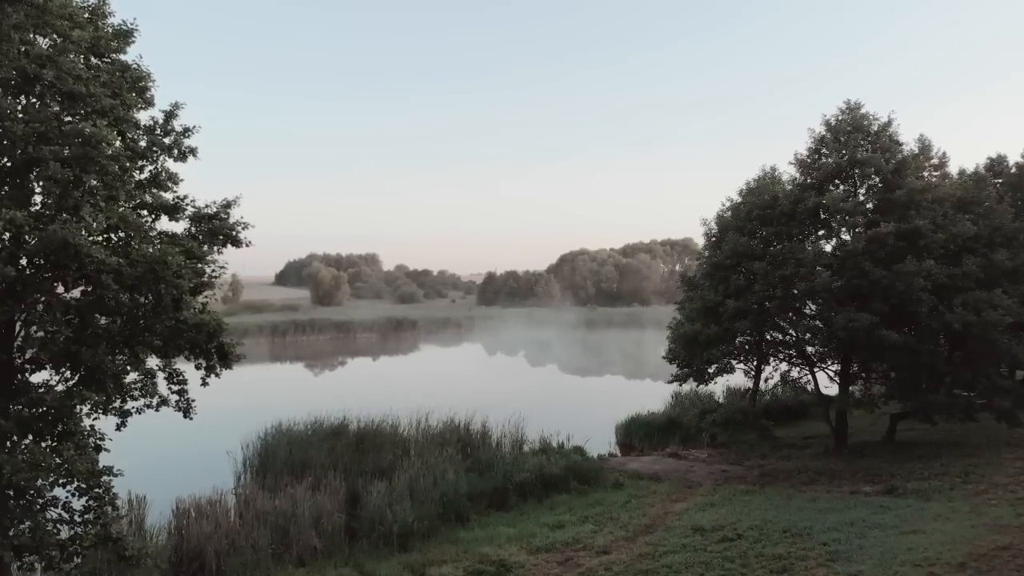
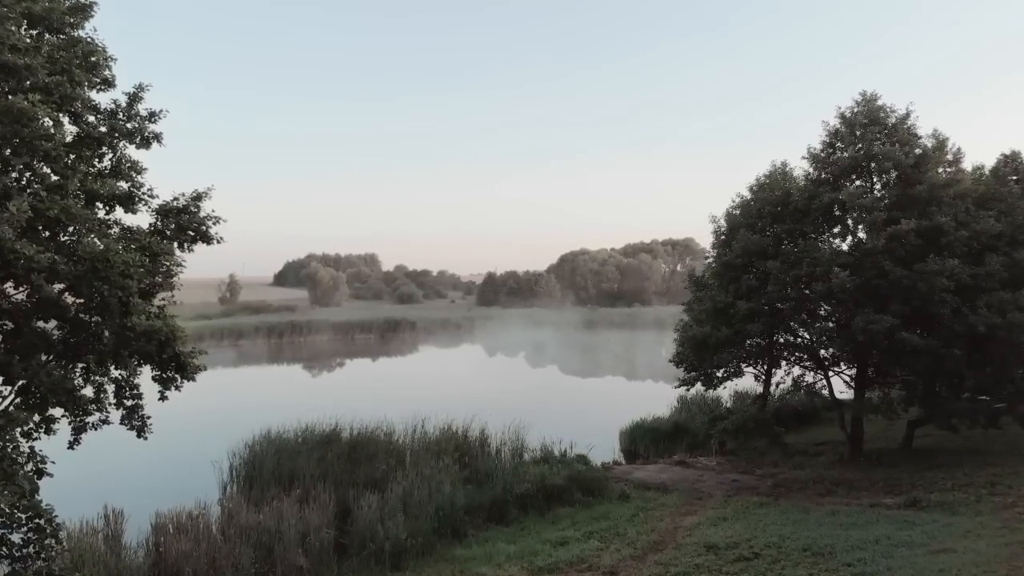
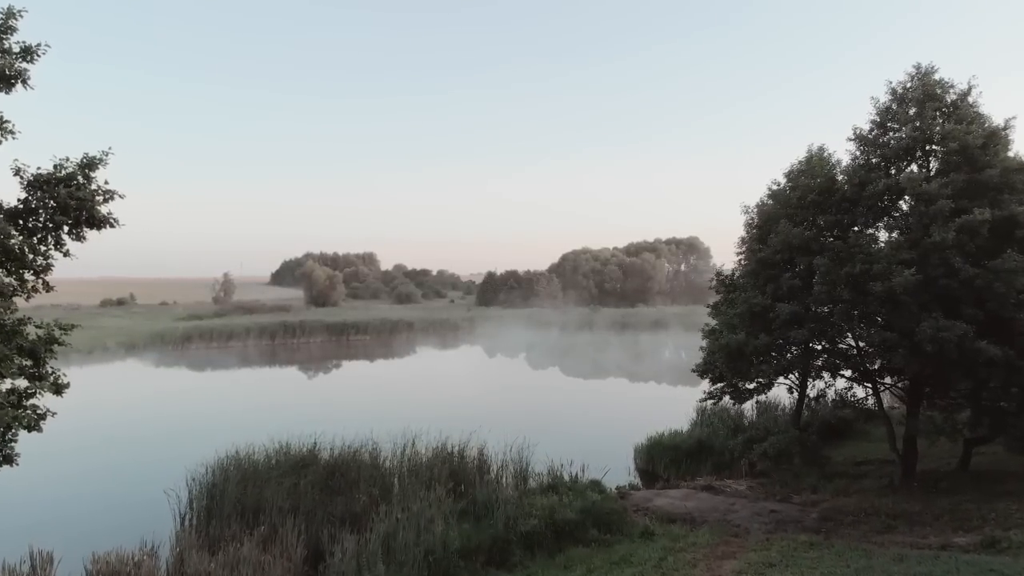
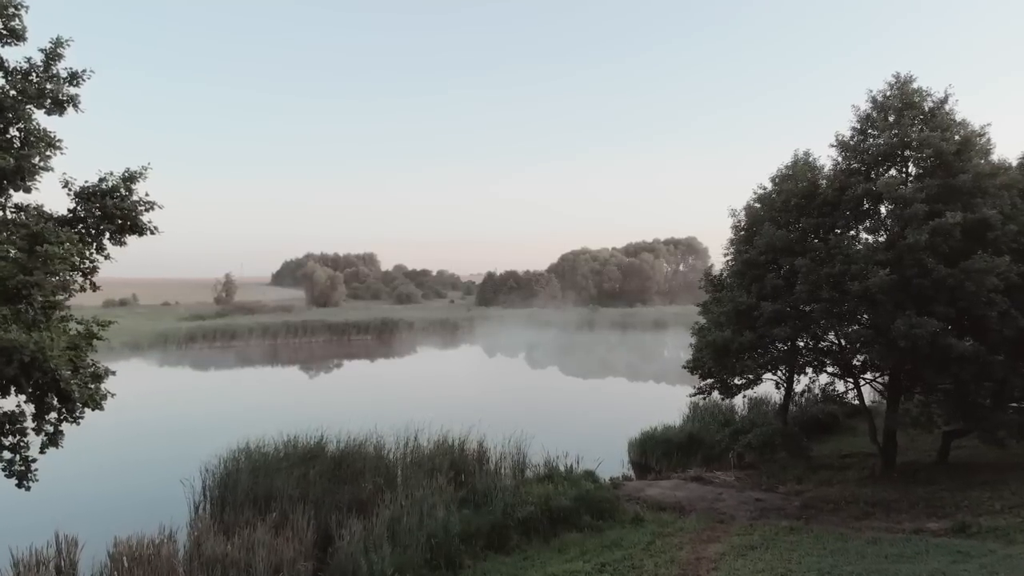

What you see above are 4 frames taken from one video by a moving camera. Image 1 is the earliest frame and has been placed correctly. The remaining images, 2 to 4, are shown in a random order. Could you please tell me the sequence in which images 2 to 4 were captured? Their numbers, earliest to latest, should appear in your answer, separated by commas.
2, 4, 3
